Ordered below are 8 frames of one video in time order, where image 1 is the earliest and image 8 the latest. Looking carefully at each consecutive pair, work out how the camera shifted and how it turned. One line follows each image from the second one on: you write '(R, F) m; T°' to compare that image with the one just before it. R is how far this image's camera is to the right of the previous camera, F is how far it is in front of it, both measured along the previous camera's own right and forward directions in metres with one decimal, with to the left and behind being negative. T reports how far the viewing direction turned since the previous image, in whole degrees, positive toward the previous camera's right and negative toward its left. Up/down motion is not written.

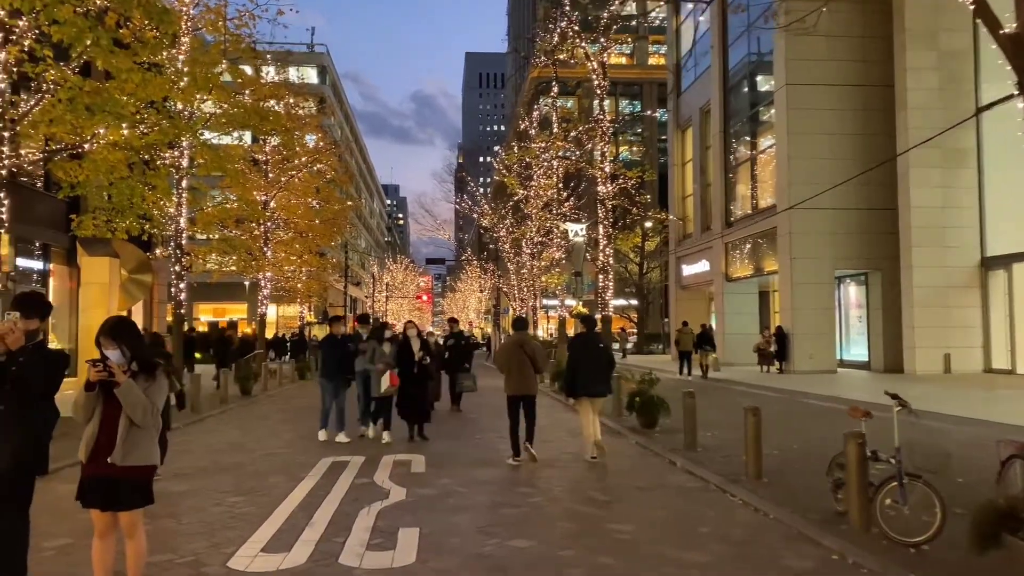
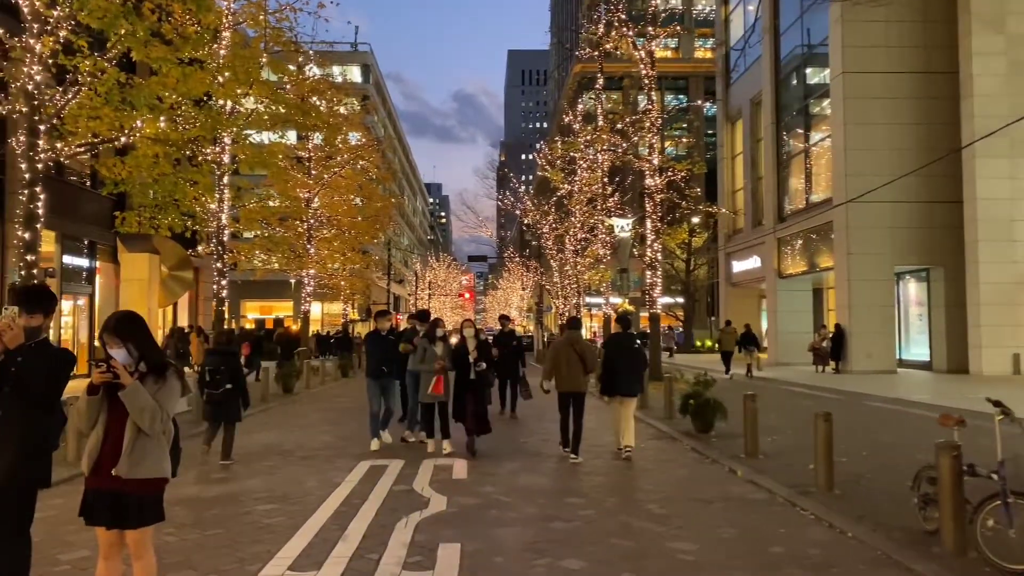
(-0.1, +0.5) m; -3°
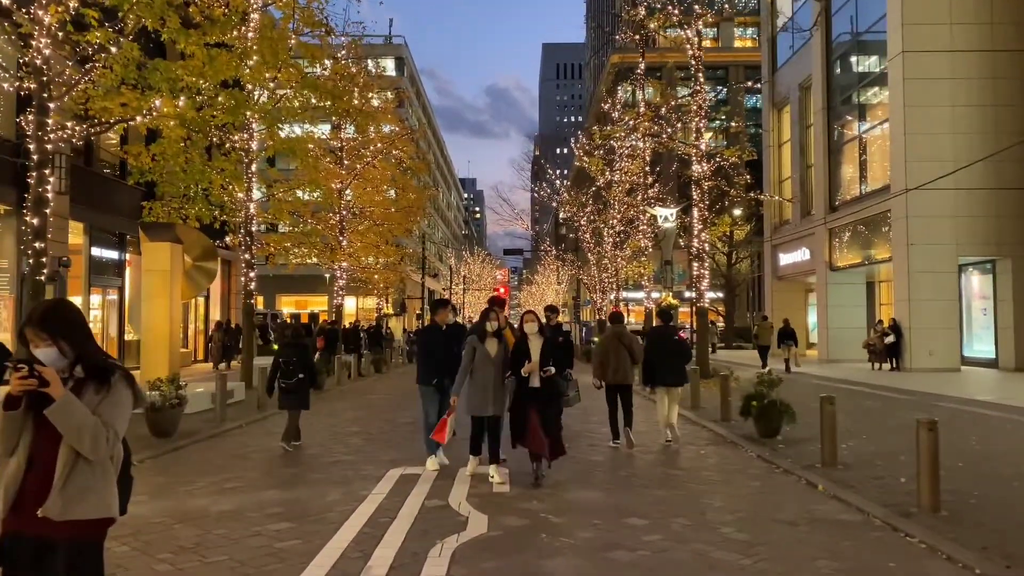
(-0.1, +1.0) m; -2°
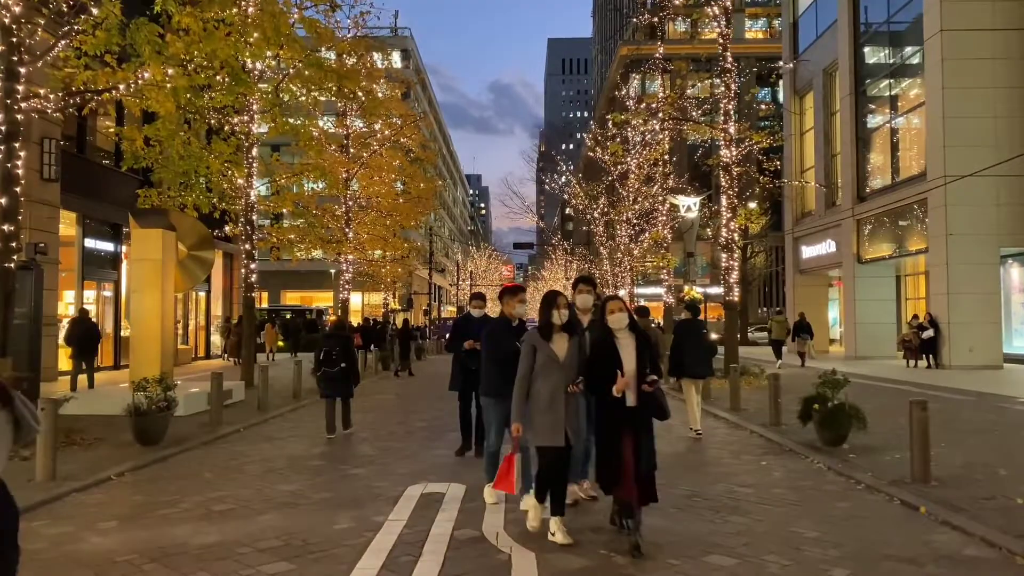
(-0.3, +1.2) m; 0°
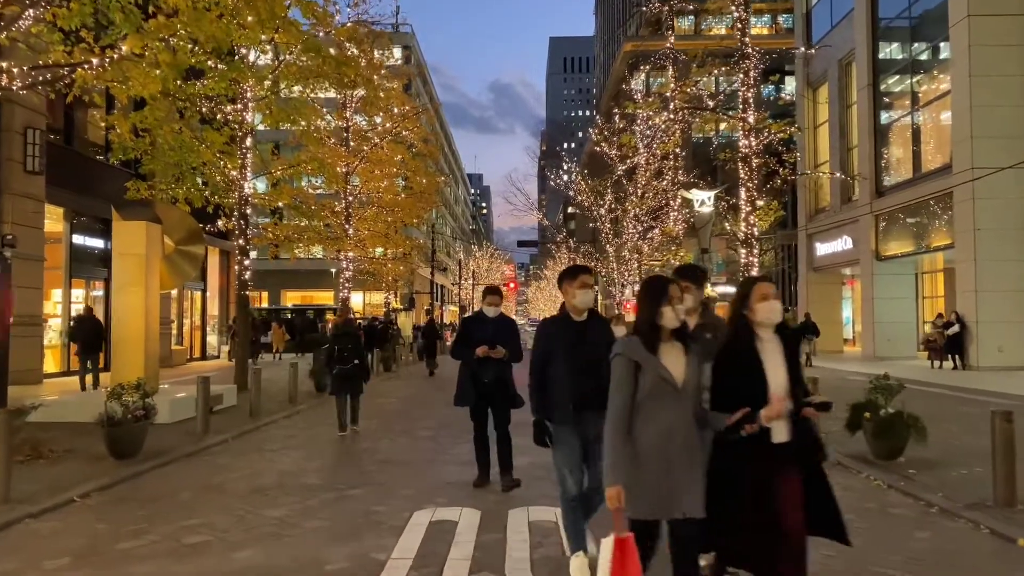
(-0.2, +0.9) m; 0°
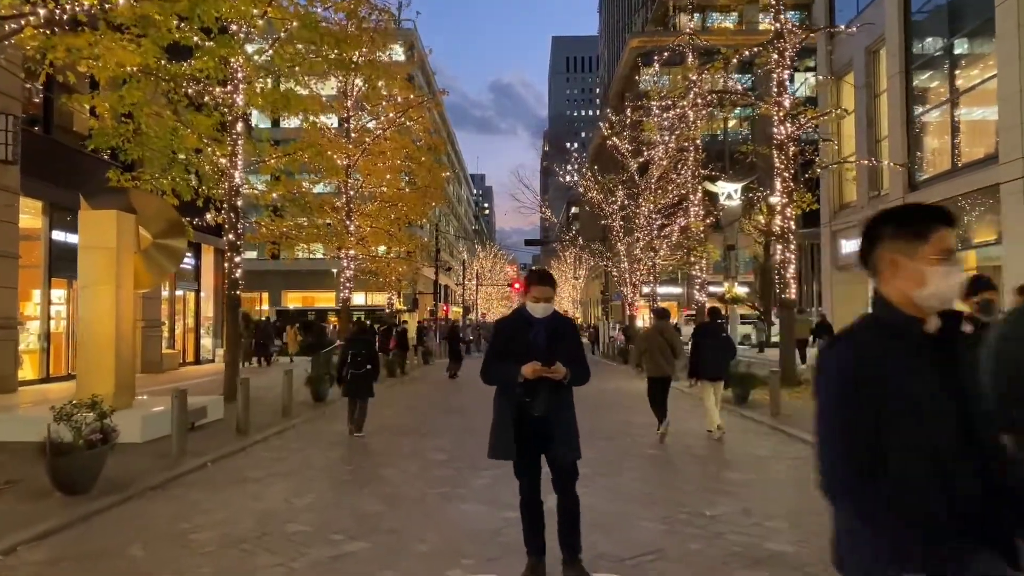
(-0.3, +1.5) m; 0°
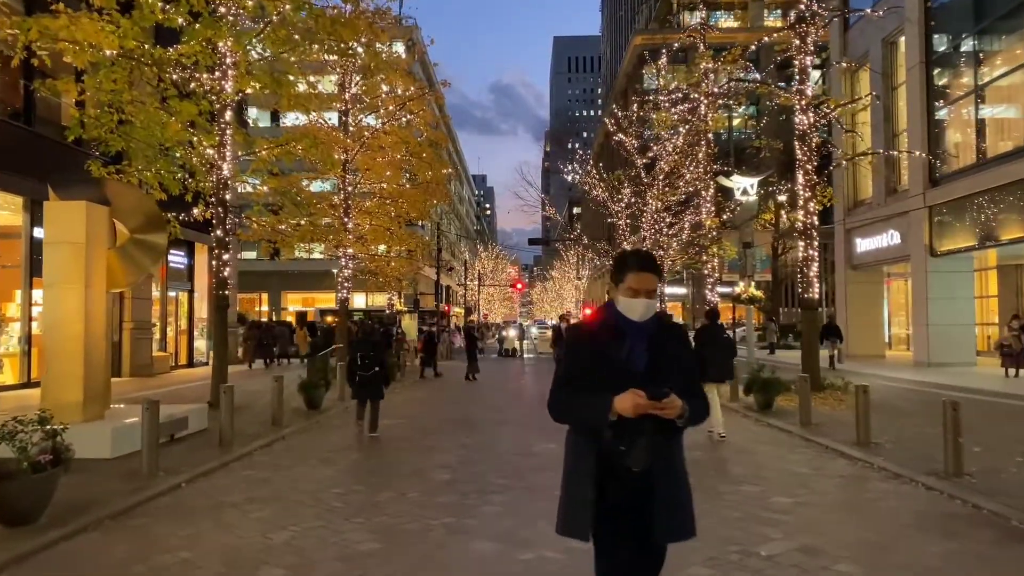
(-0.1, +0.9) m; 0°
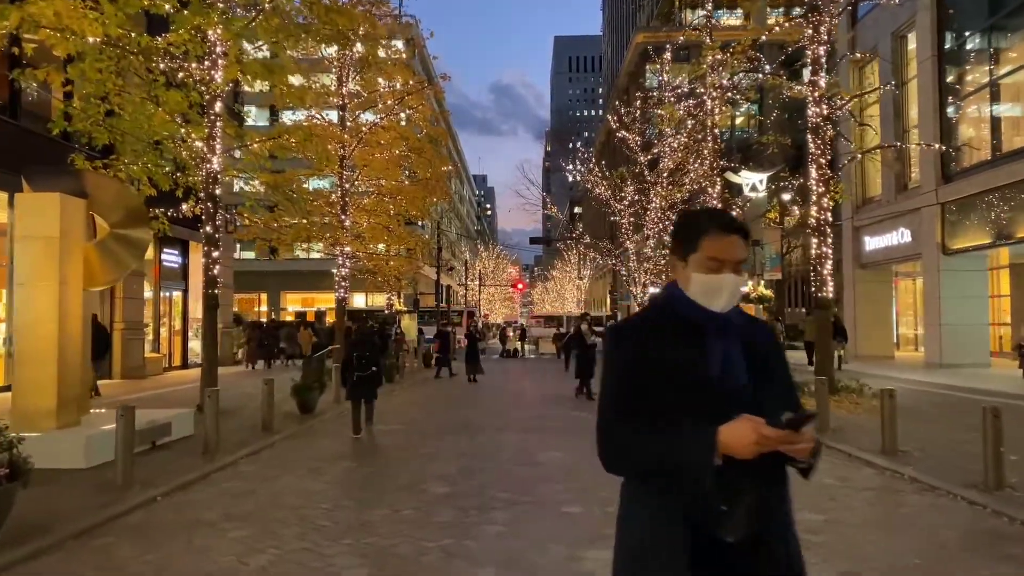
(0.0, +0.6) m; 0°
